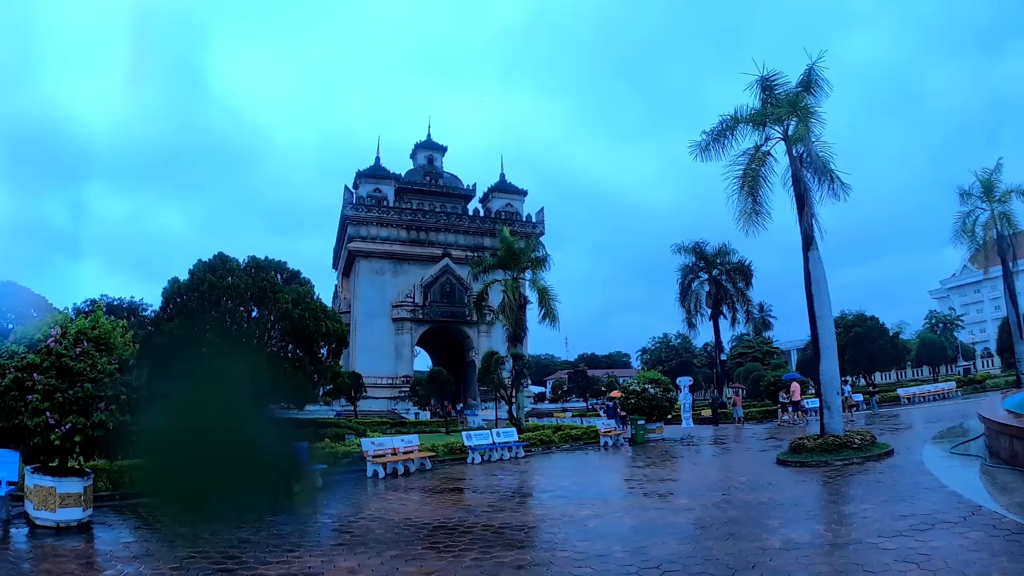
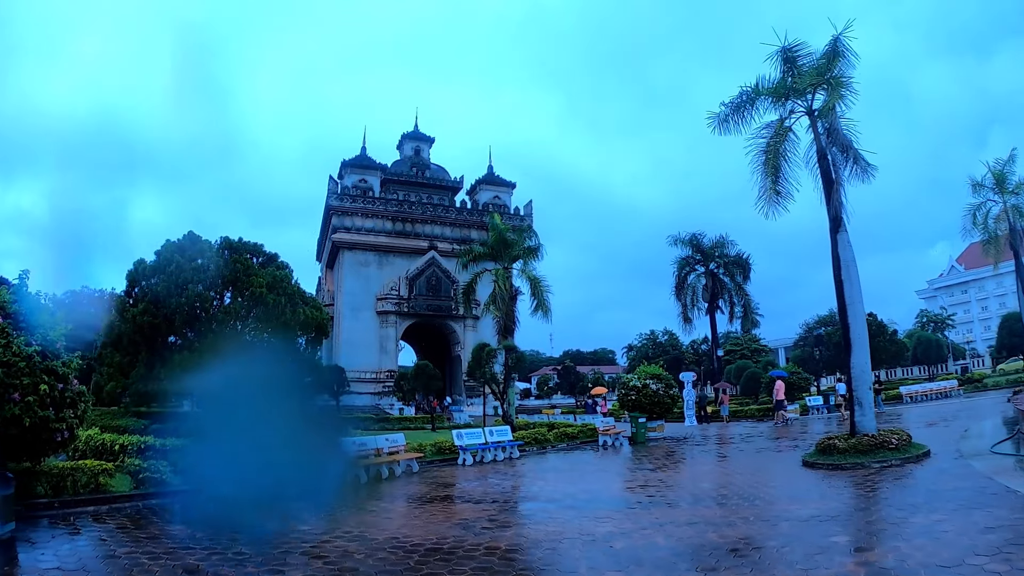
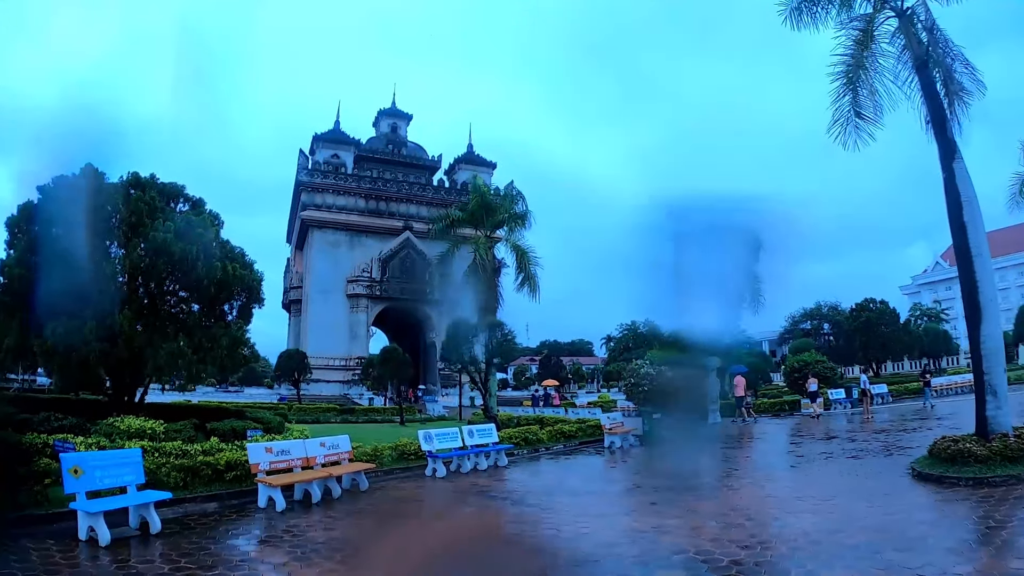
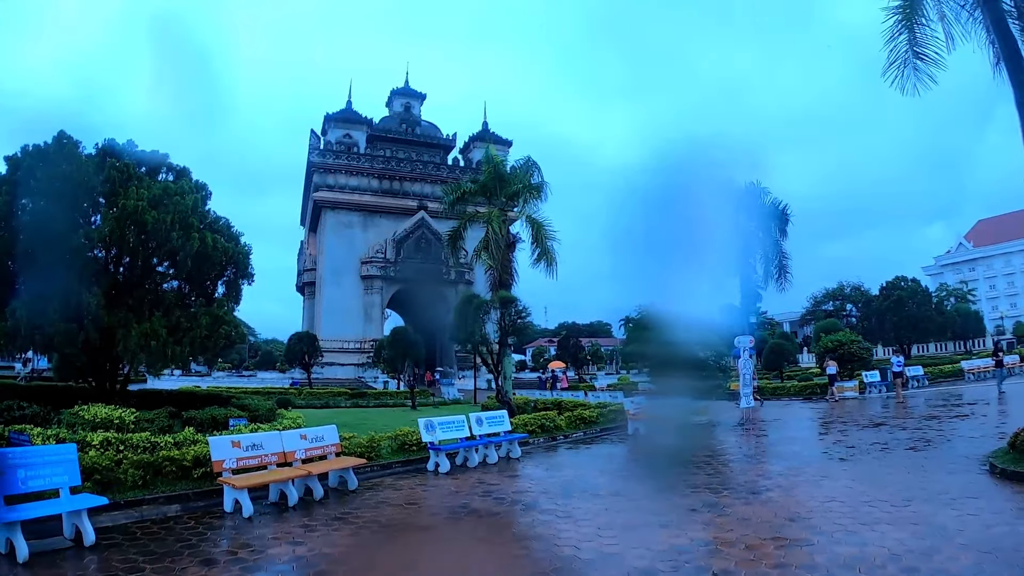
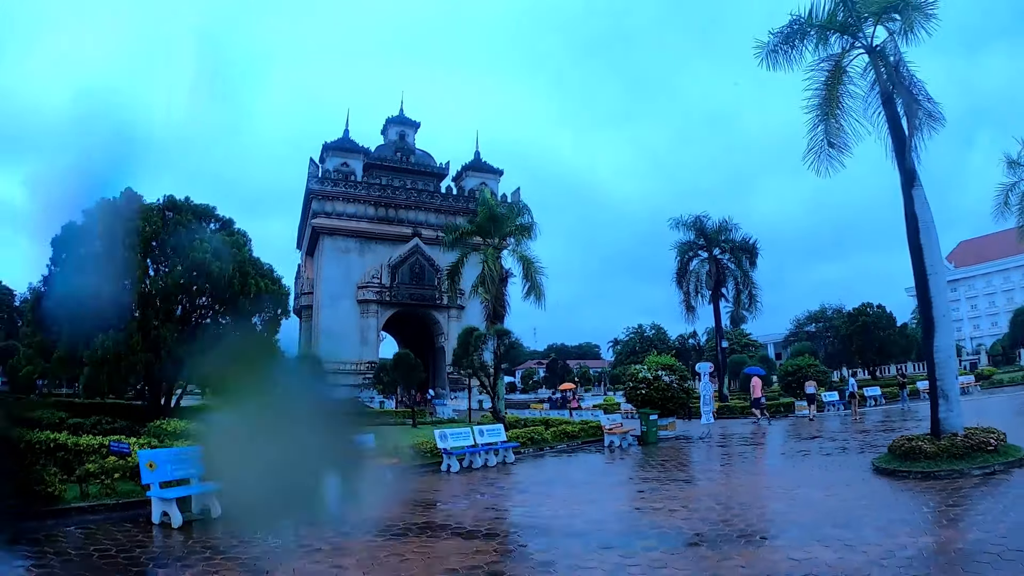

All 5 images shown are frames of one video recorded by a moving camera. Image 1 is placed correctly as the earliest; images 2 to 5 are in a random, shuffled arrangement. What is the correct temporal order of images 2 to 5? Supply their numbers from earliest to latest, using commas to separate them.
2, 5, 3, 4
